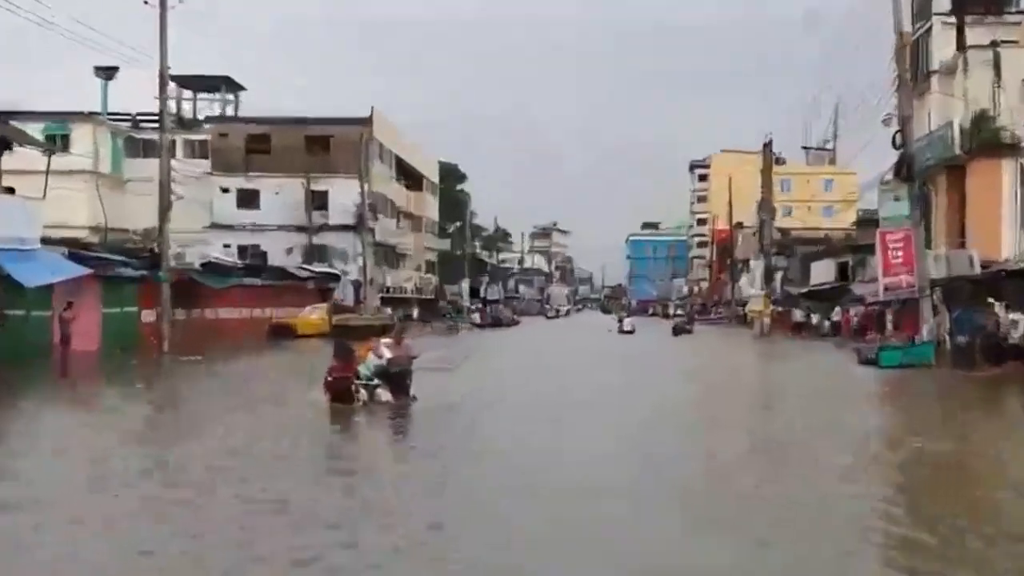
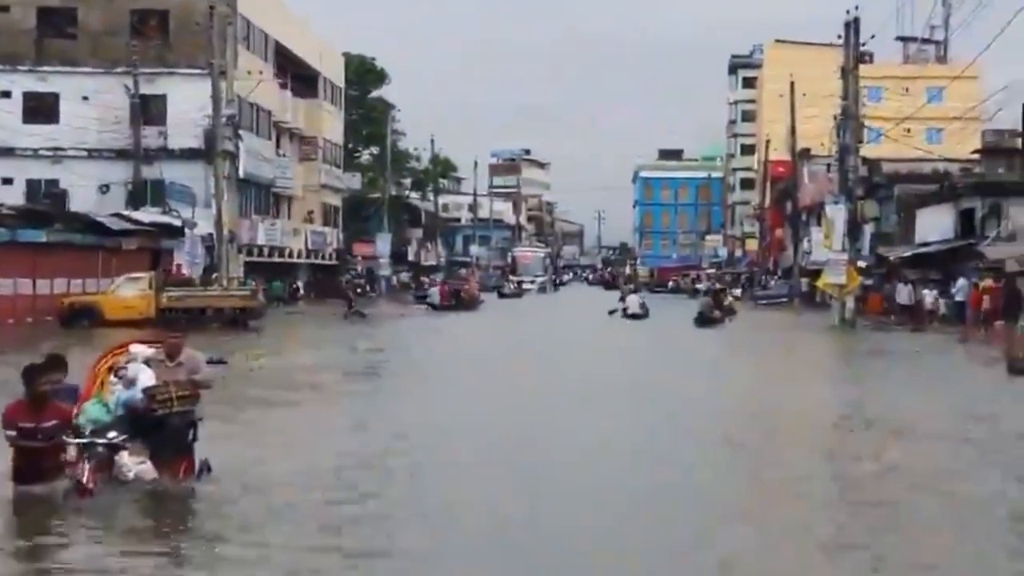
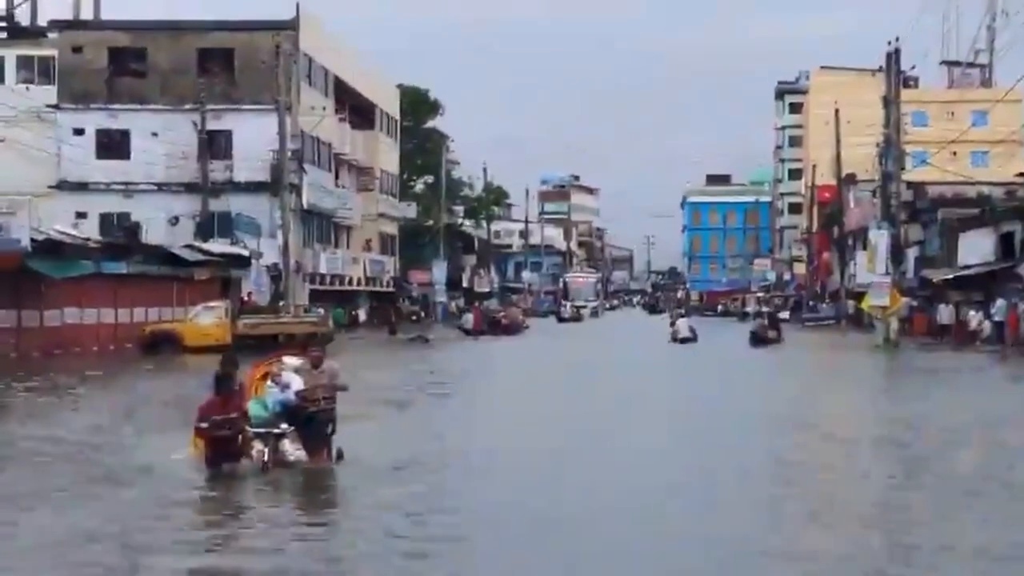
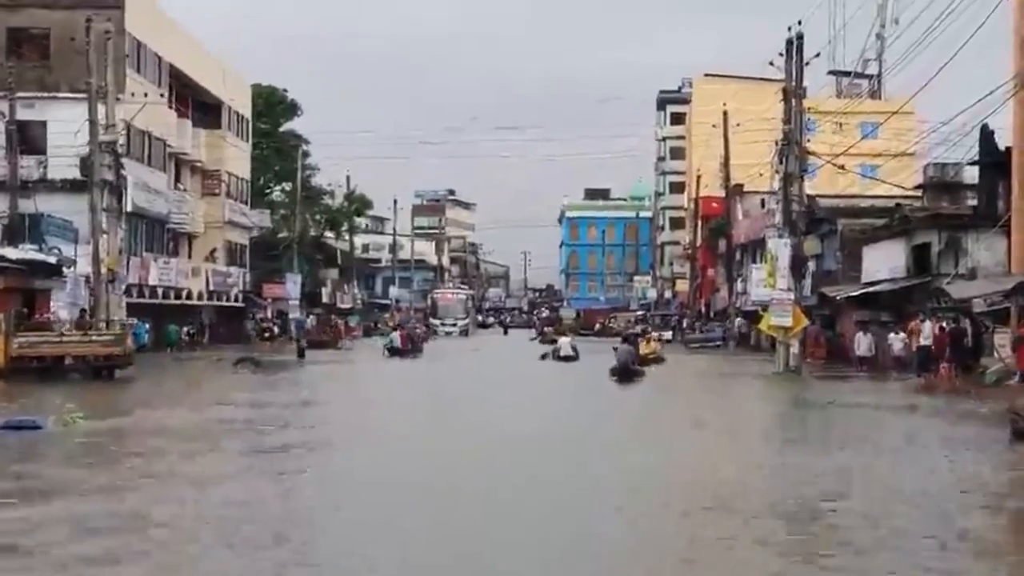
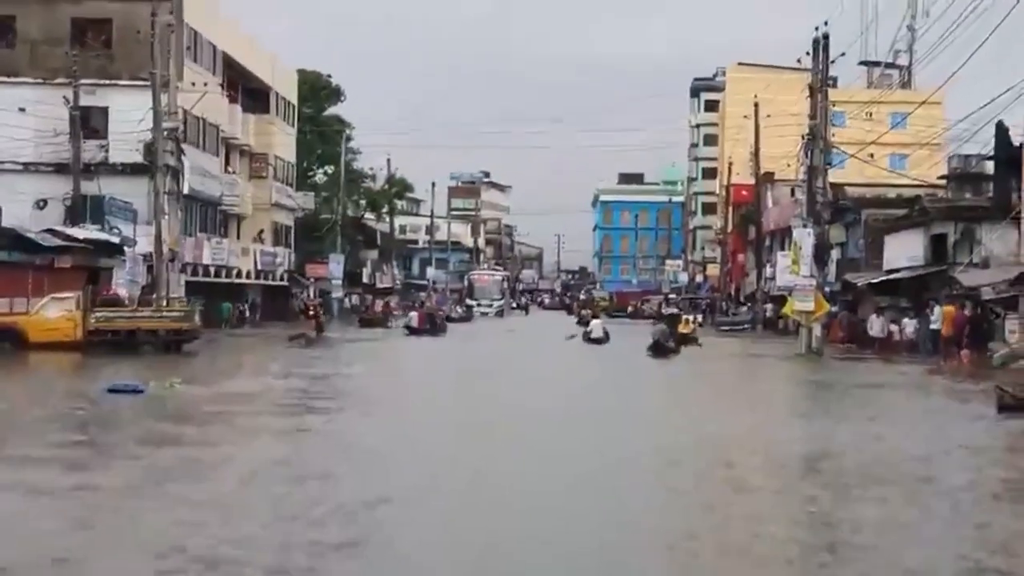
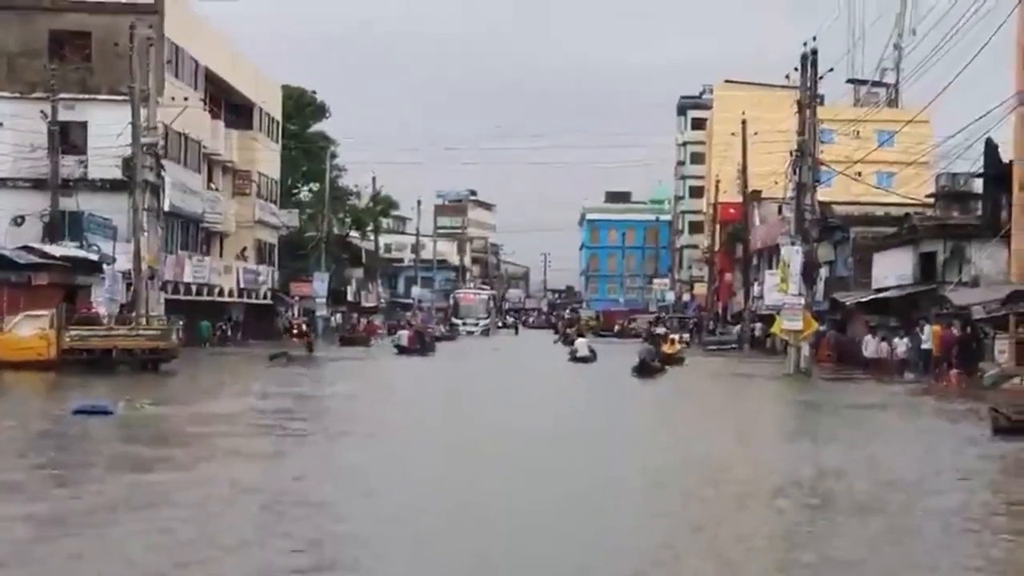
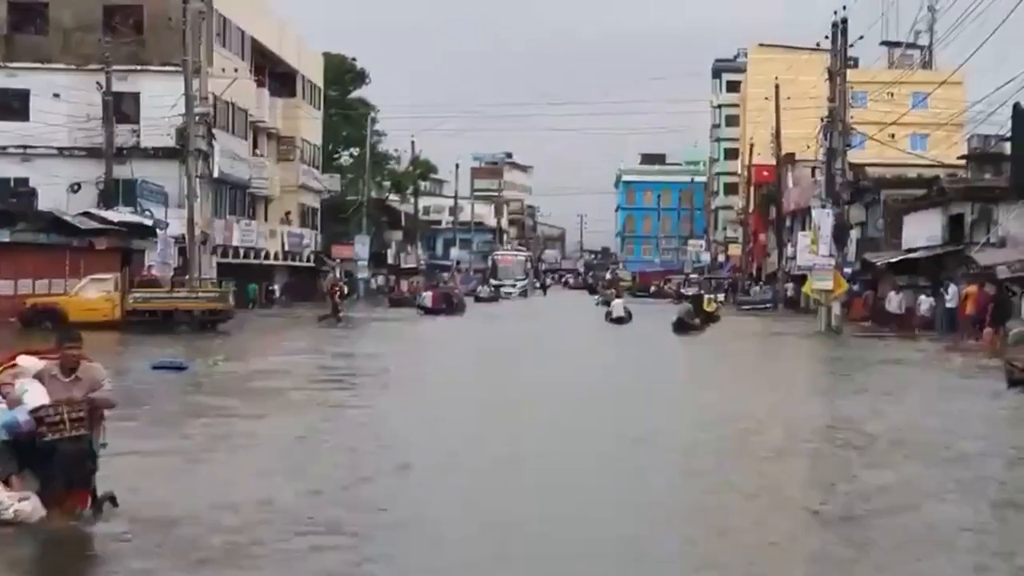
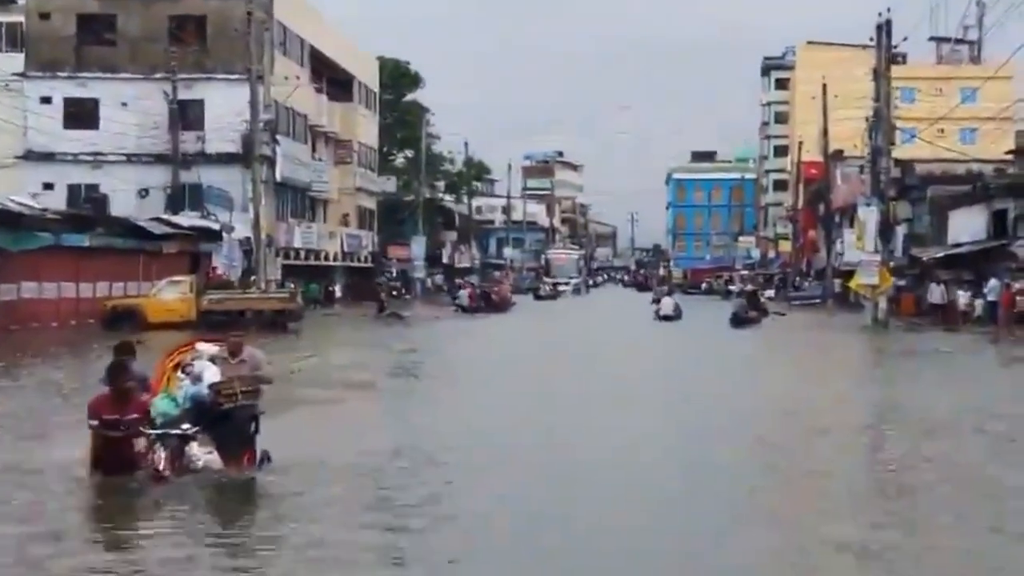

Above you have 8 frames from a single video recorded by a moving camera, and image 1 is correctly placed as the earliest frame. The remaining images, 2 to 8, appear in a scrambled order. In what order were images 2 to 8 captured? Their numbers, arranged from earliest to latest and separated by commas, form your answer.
3, 8, 2, 7, 5, 6, 4
